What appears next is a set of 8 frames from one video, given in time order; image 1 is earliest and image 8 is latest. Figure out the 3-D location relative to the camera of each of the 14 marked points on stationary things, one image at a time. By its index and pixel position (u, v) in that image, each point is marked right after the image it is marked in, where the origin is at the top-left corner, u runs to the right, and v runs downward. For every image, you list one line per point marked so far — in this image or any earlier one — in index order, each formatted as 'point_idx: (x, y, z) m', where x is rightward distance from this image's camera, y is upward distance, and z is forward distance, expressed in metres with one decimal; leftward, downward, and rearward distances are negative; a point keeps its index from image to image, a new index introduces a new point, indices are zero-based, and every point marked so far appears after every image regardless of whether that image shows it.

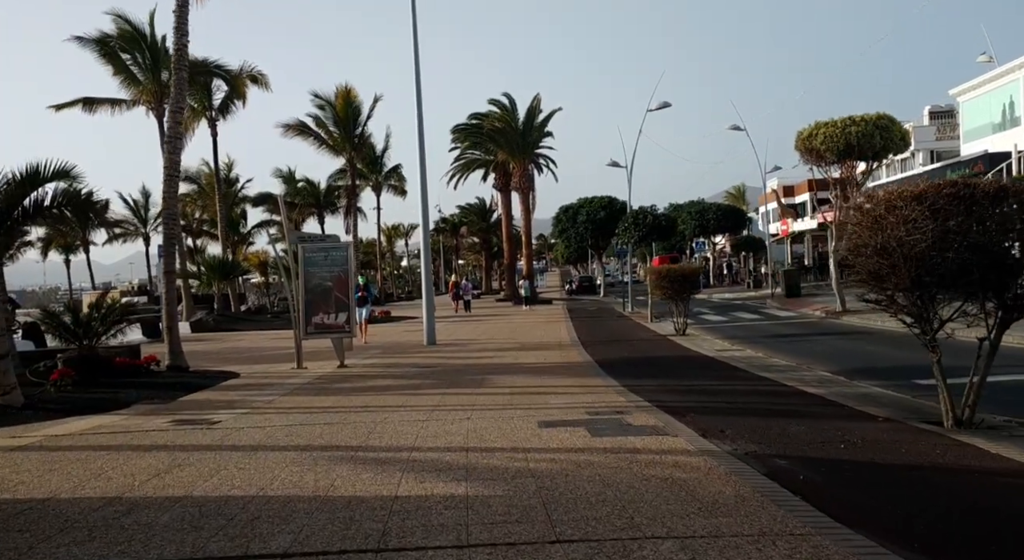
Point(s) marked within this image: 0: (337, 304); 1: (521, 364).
0: (-3.2, -0.4, +19.2) m
1: (+0.1, -1.5, +18.5) m
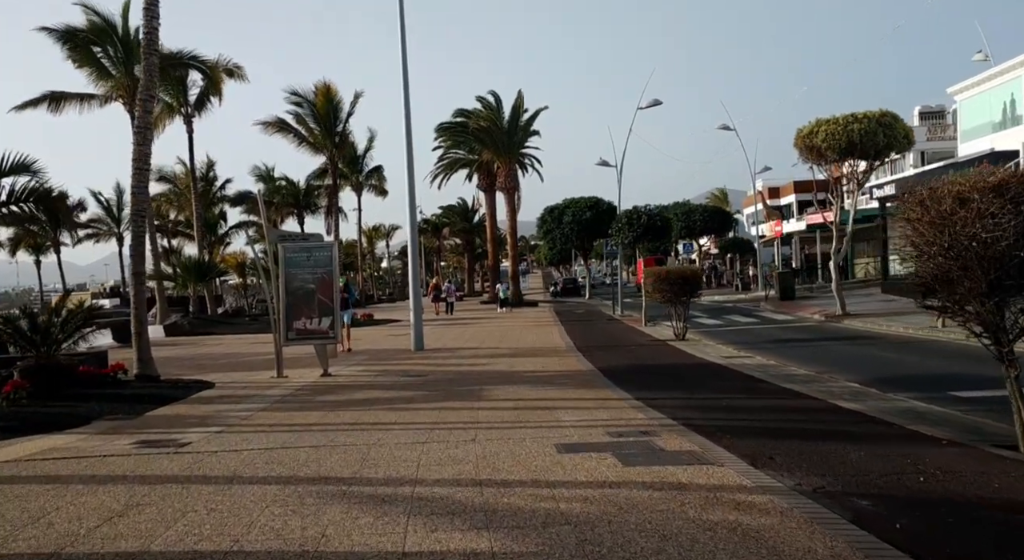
0: (-3.2, -0.5, +17.9) m
1: (+0.1, -1.5, +17.2) m
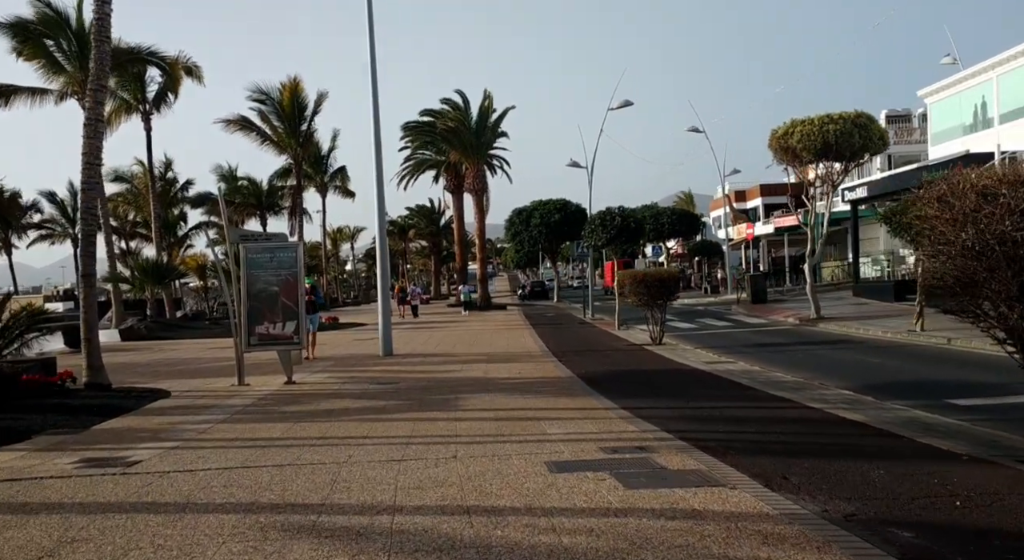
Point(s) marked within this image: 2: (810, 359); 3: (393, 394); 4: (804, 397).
0: (-3.6, -0.5, +16.9) m
1: (-0.3, -1.5, +16.4) m
2: (+5.4, -1.5, +19.3) m
3: (-1.7, -1.6, +14.9) m
4: (+3.7, -1.5, +13.5) m
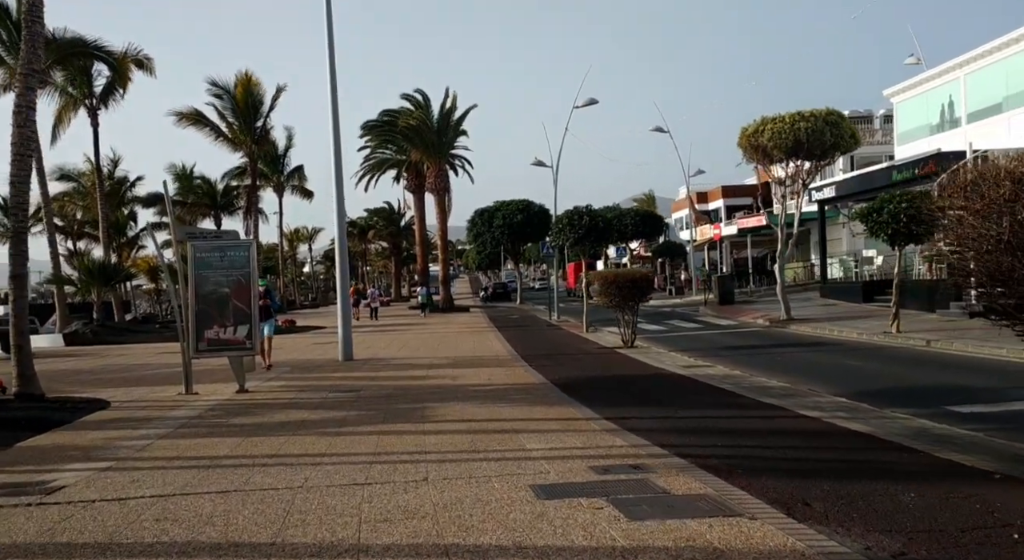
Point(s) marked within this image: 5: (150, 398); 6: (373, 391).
0: (-4.1, -0.5, +15.8) m
1: (-0.7, -1.5, +15.4) m
2: (+4.8, -1.5, +18.5) m
3: (-2.1, -1.6, +13.9) m
4: (+3.4, -1.5, +12.6) m
5: (-5.1, -1.6, +15.0) m
6: (-2.0, -1.6, +15.3) m
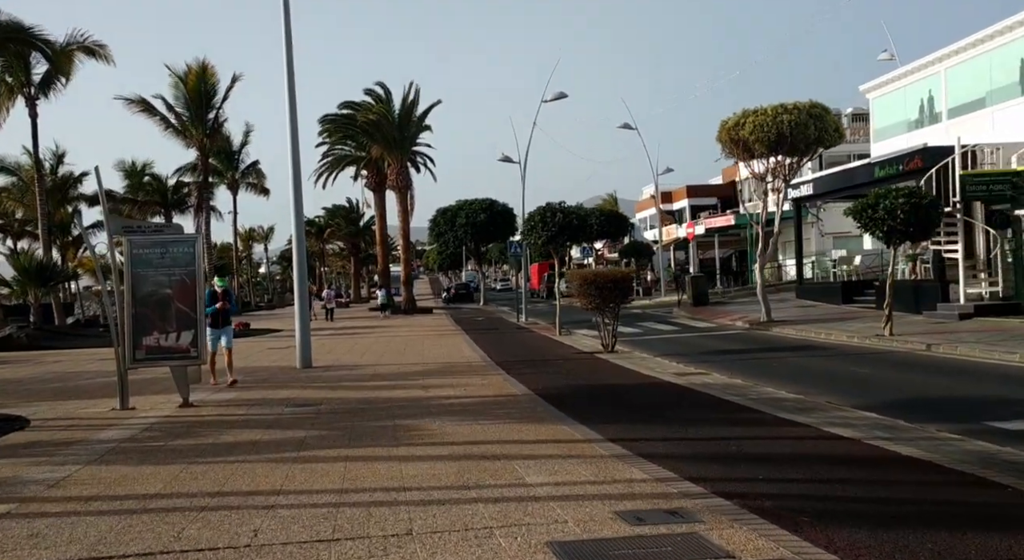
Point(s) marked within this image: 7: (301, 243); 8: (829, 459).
0: (-4.4, -0.5, +14.0) m
1: (-1.0, -1.5, +13.7) m
2: (+4.4, -1.5, +17.1) m
3: (-2.3, -1.6, +12.1) m
4: (+3.2, -1.5, +11.1) m
5: (-5.3, -1.6, +13.1) m
6: (-2.3, -1.6, +13.6) m
7: (-4.0, +0.7, +20.0) m
8: (+2.5, -1.4, +8.3) m
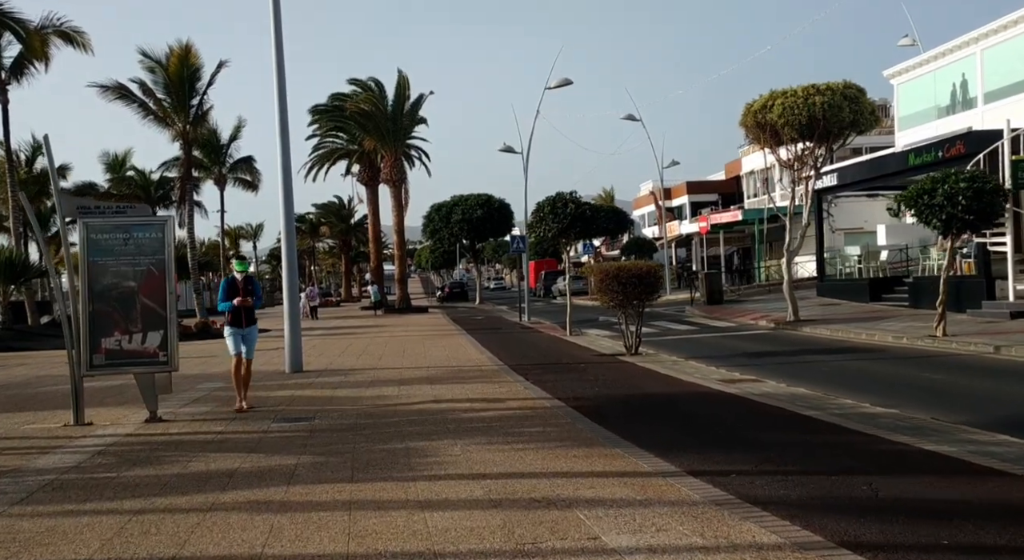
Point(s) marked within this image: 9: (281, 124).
0: (-4.0, -0.4, +11.7) m
1: (-0.7, -1.4, +11.4) m
2: (+4.7, -1.3, +14.8) m
3: (-1.9, -1.5, +9.8) m
4: (+3.6, -1.4, +8.9) m
5: (-5.0, -1.5, +10.8) m
6: (-1.9, -1.5, +11.3) m
7: (-3.7, +0.8, +17.7) m
8: (+2.9, -1.3, +6.1) m
9: (-4.2, +2.9, +19.2) m
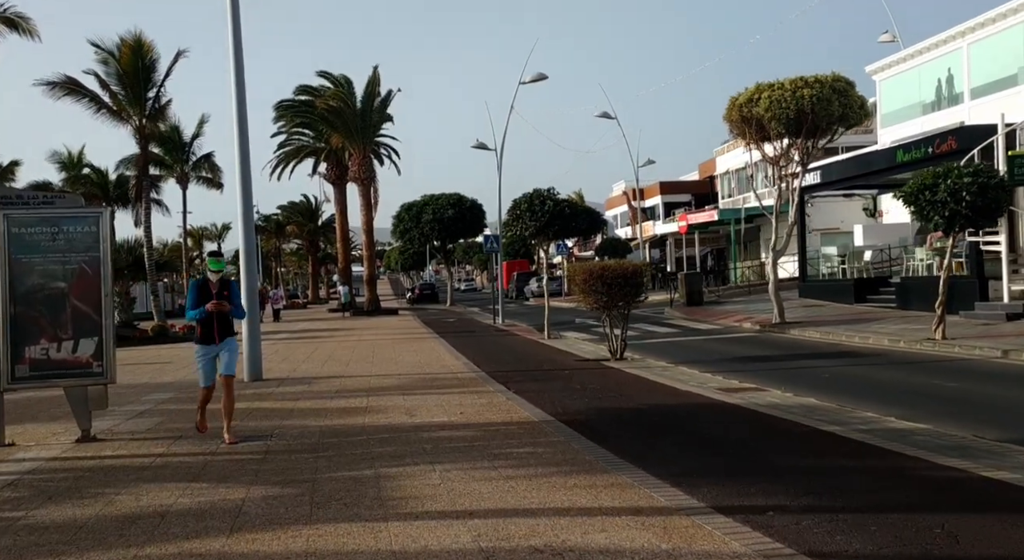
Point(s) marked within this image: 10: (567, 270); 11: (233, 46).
0: (-4.2, -0.4, +10.2) m
1: (-0.8, -1.4, +10.1) m
2: (+4.5, -1.3, +13.7) m
3: (-2.0, -1.5, +8.5) m
4: (+3.5, -1.3, +7.7) m
5: (-5.1, -1.5, +9.3) m
6: (-2.1, -1.5, +9.9) m
7: (-4.0, +0.8, +16.3) m
8: (+2.9, -1.3, +4.8) m
9: (-4.6, +2.9, +17.8) m
10: (+1.0, +0.2, +19.4) m
11: (-4.6, +4.0, +17.6) m
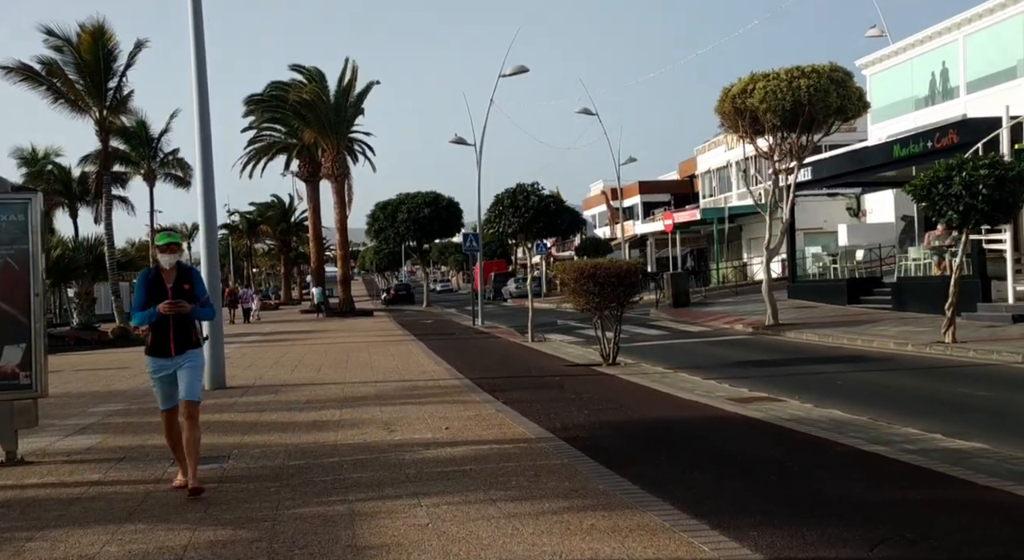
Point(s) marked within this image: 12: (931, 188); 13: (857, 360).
0: (-4.2, -0.4, +8.8) m
1: (-0.9, -1.4, +8.7) m
2: (+4.4, -1.3, +12.4) m
3: (-2.0, -1.5, +7.1) m
4: (+3.5, -1.3, +6.4) m
5: (-5.1, -1.5, +7.9) m
6: (-2.1, -1.5, +8.5) m
7: (-4.2, +0.8, +14.8) m
8: (+3.0, -1.3, +3.6) m
9: (-4.8, +2.9, +16.4) m
10: (+0.8, +0.2, +18.1) m
11: (-4.8, +4.0, +16.1) m
12: (+6.9, +1.5, +17.5) m
13: (+5.7, -1.3, +17.5) m
